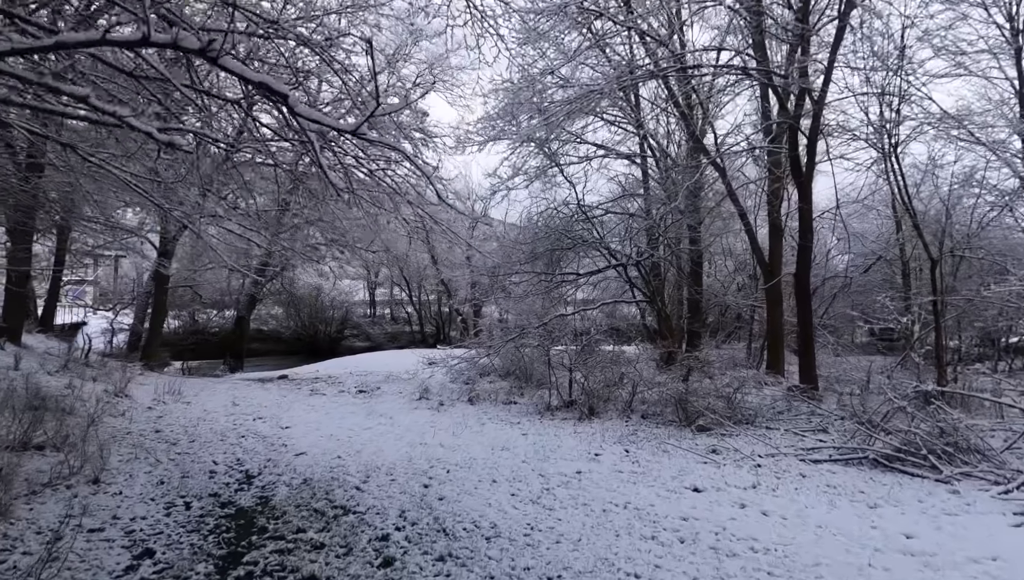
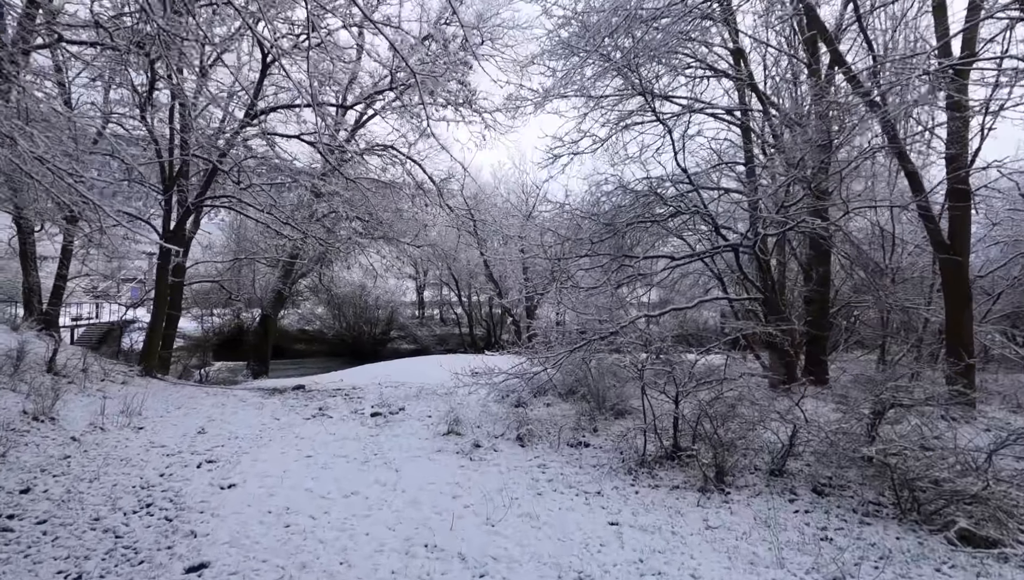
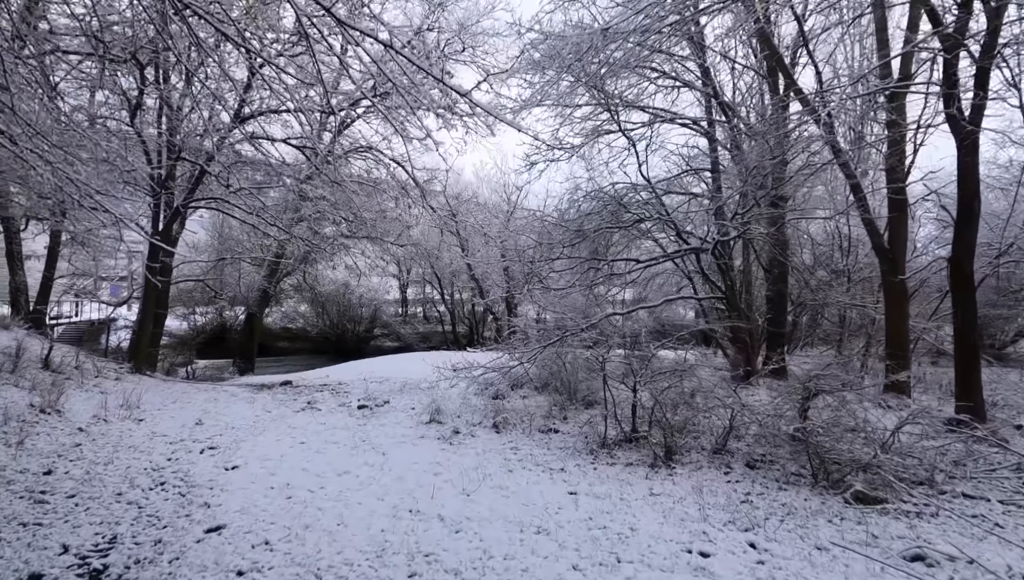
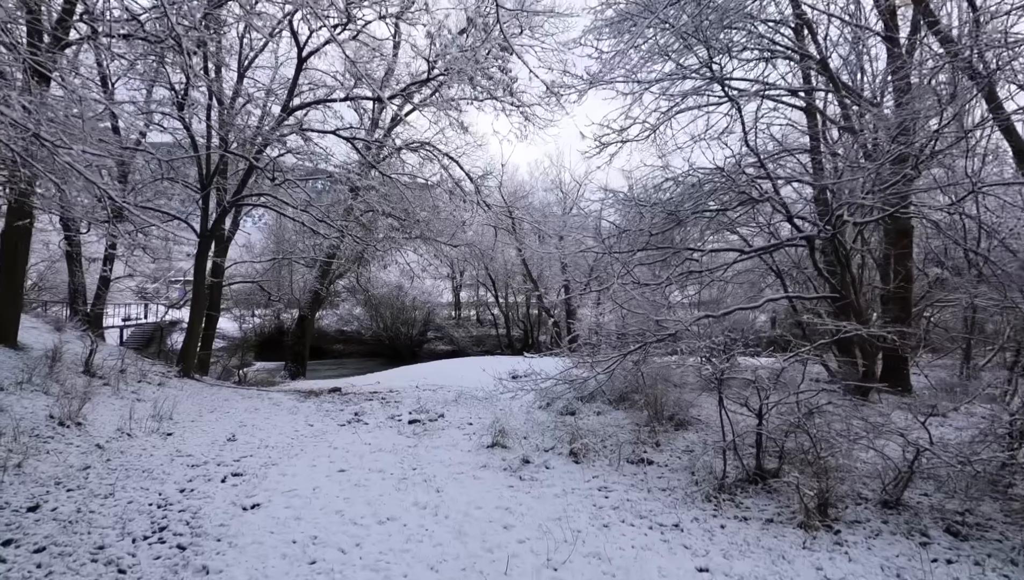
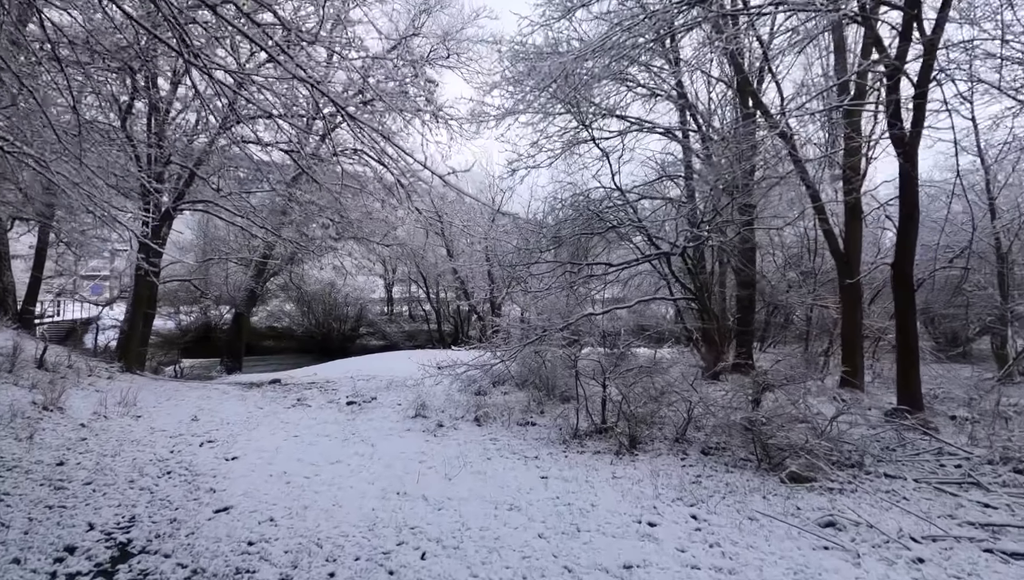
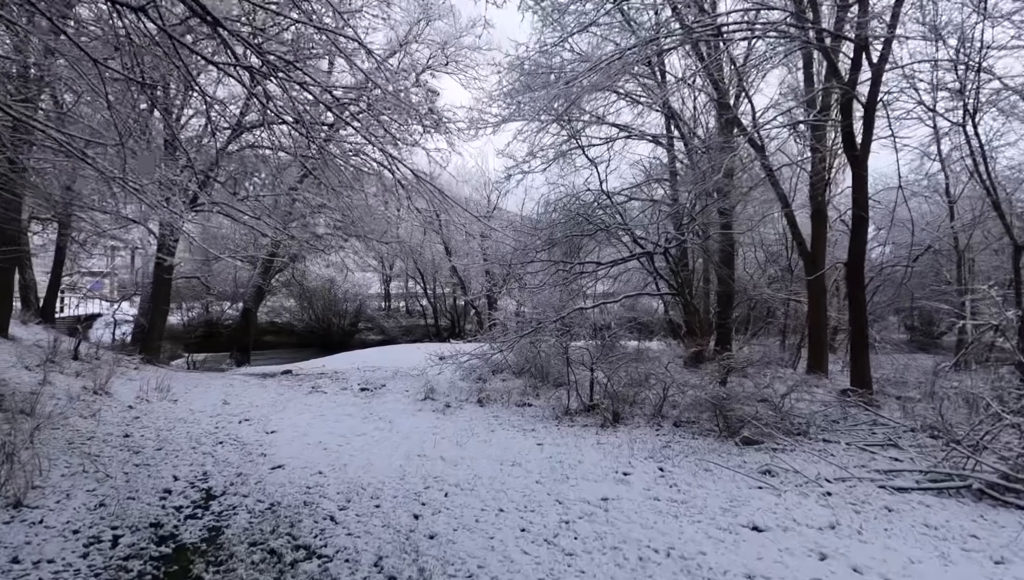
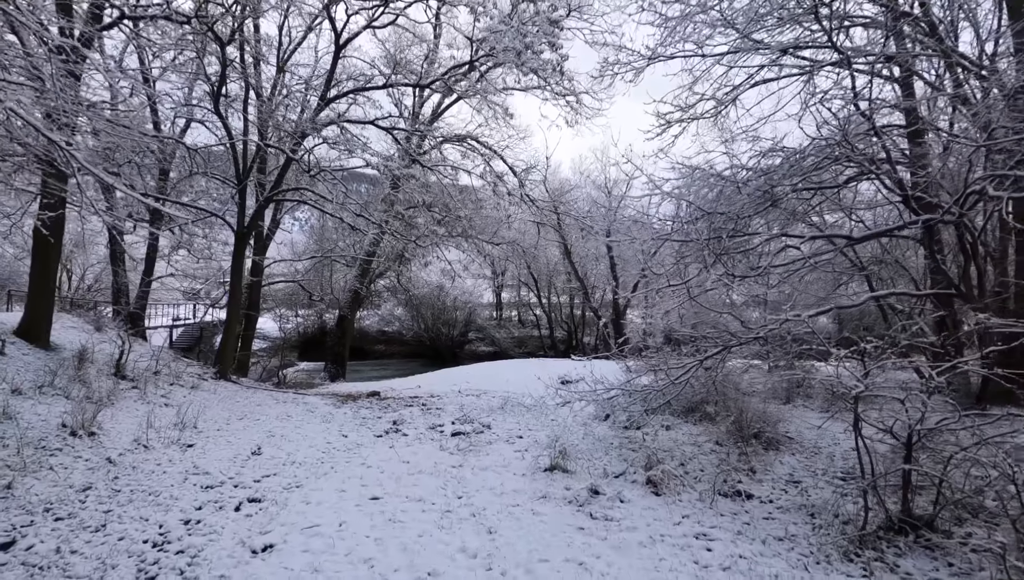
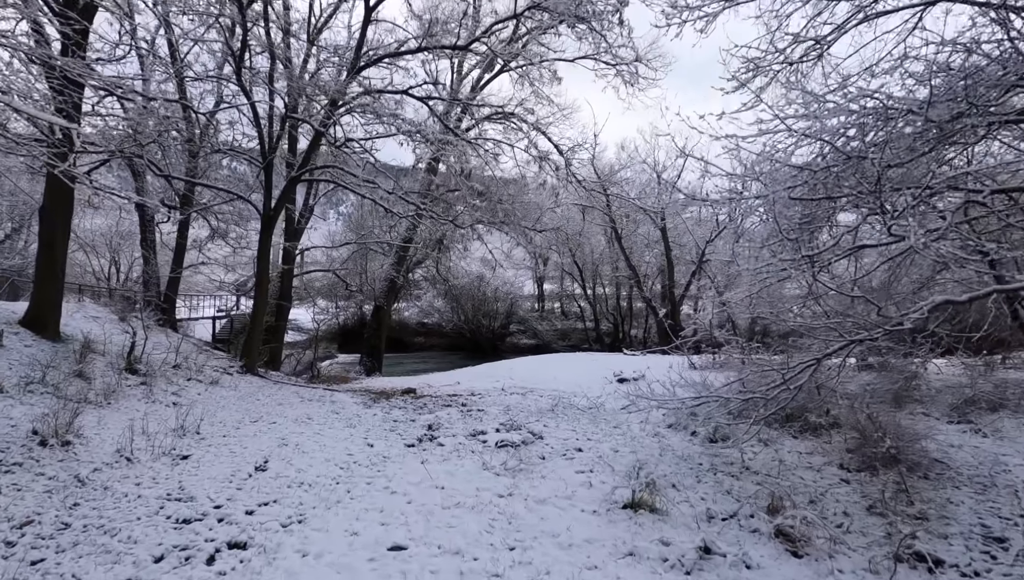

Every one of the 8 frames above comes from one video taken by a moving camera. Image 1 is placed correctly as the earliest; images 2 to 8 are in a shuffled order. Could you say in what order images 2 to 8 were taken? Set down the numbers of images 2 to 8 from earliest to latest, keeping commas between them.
6, 5, 3, 2, 4, 7, 8
